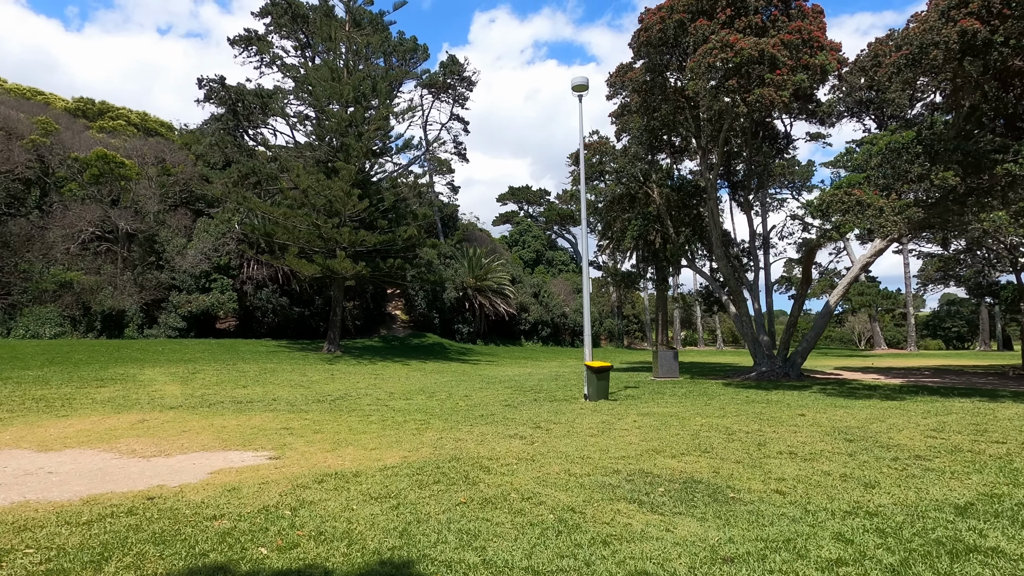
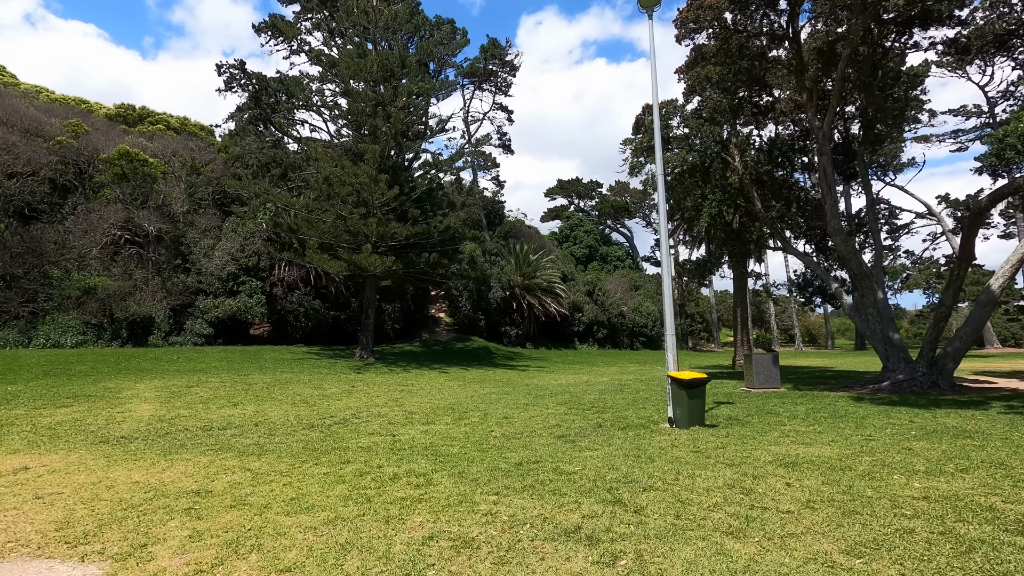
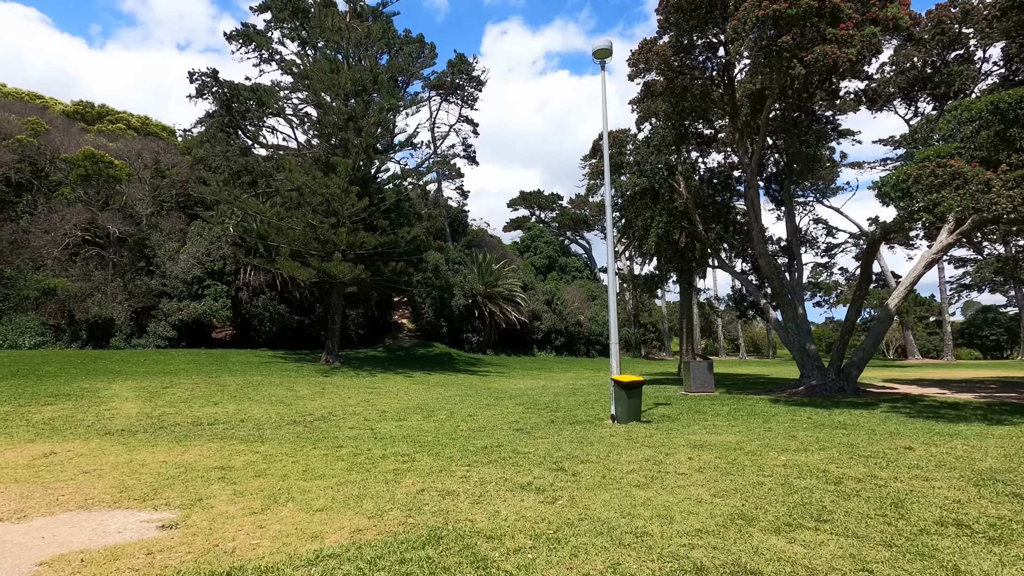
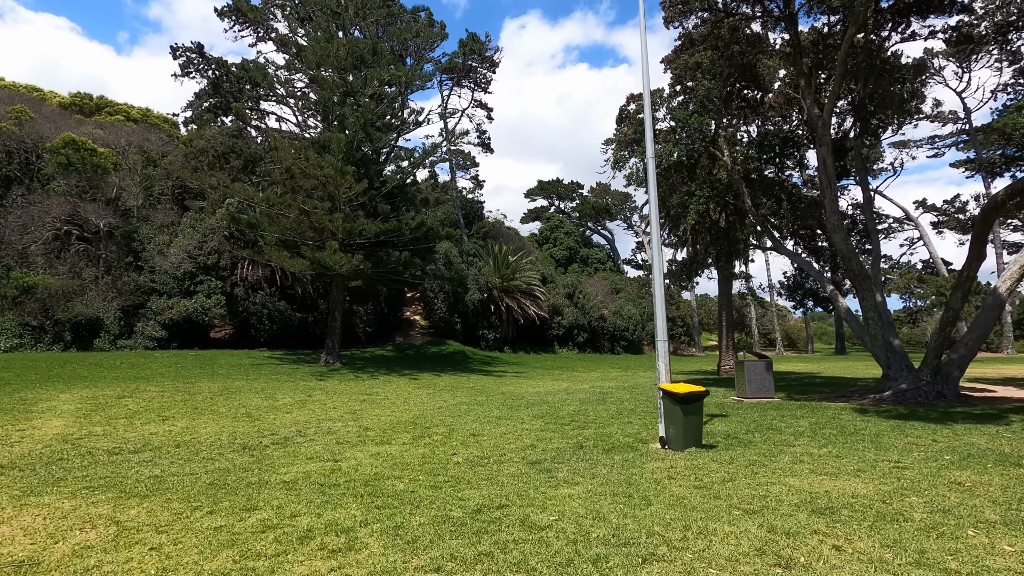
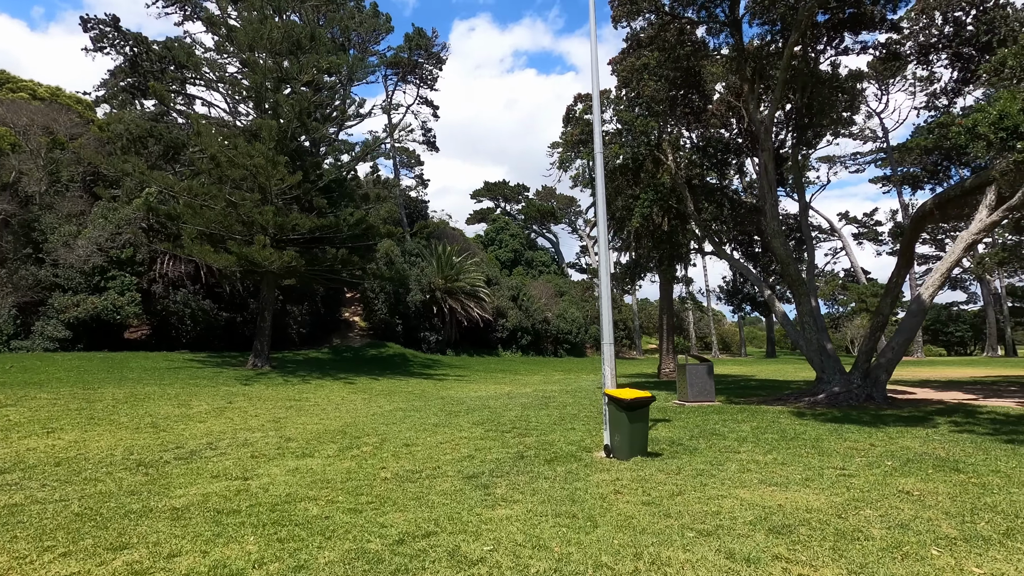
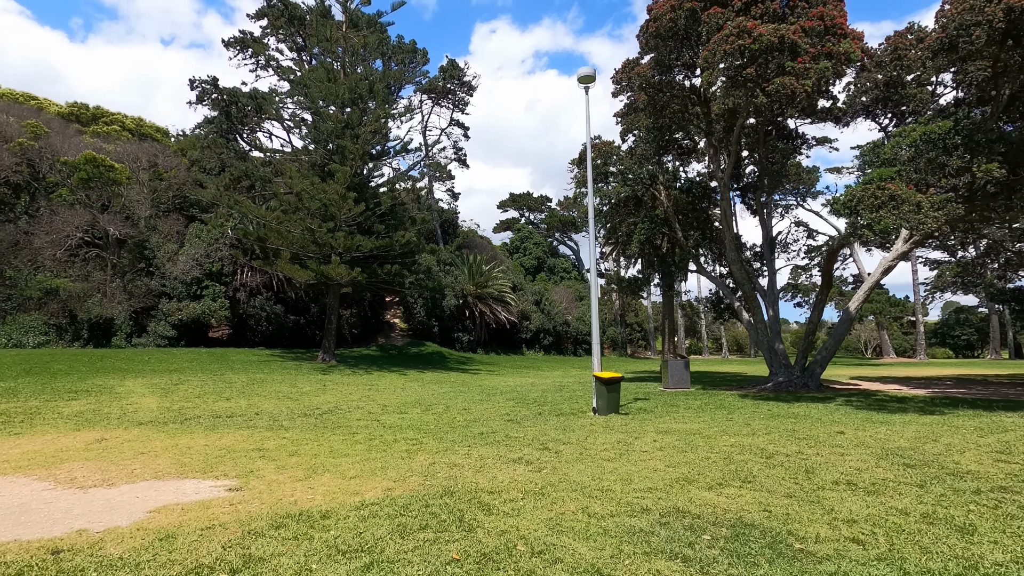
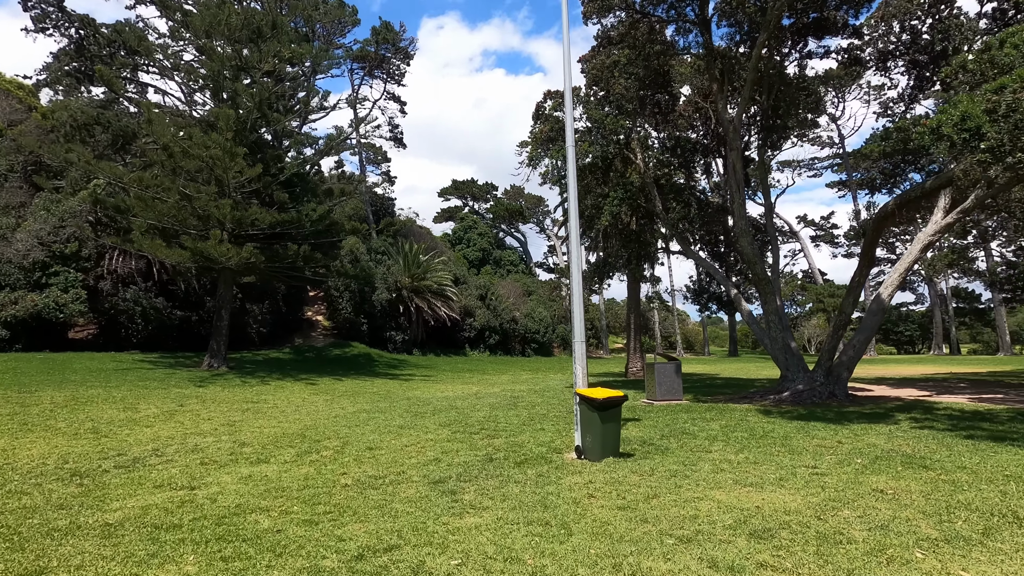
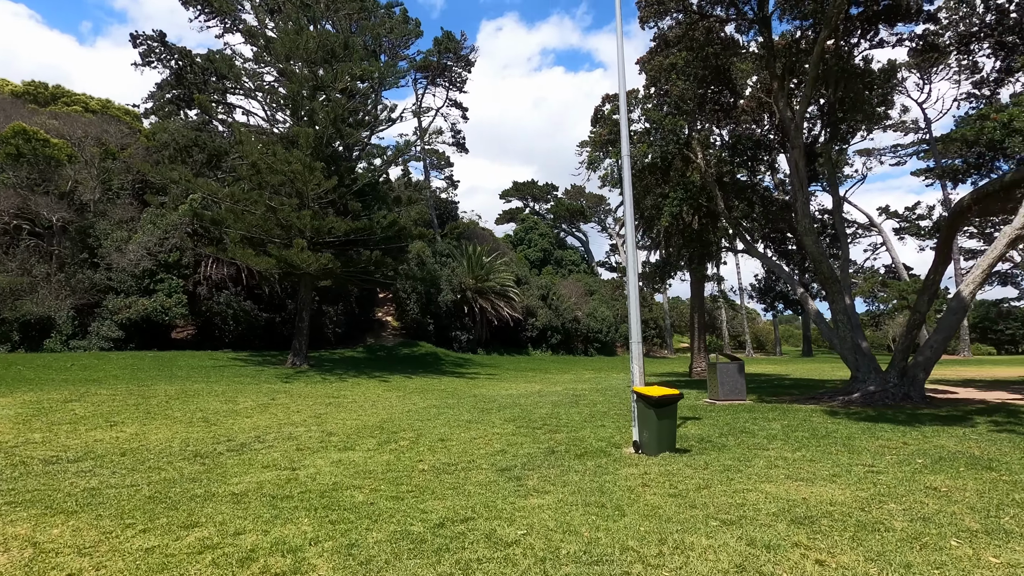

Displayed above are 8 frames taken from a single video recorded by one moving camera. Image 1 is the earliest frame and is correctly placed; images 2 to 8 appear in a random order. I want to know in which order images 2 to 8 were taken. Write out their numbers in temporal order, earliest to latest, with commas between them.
6, 3, 2, 4, 8, 5, 7
